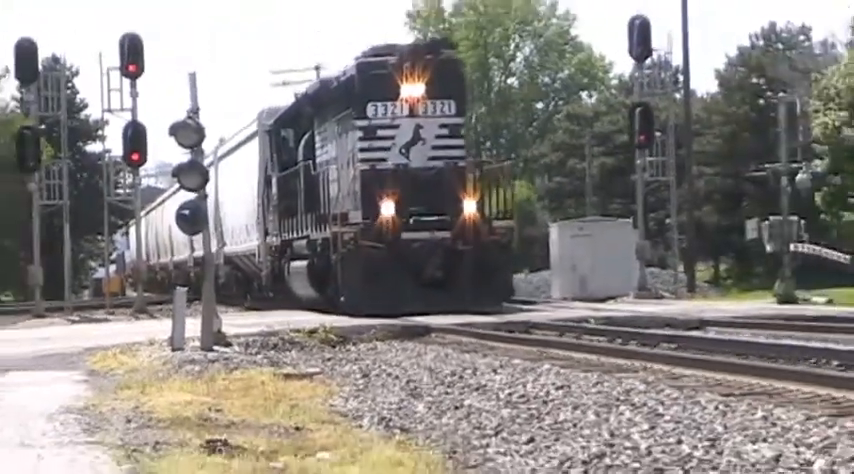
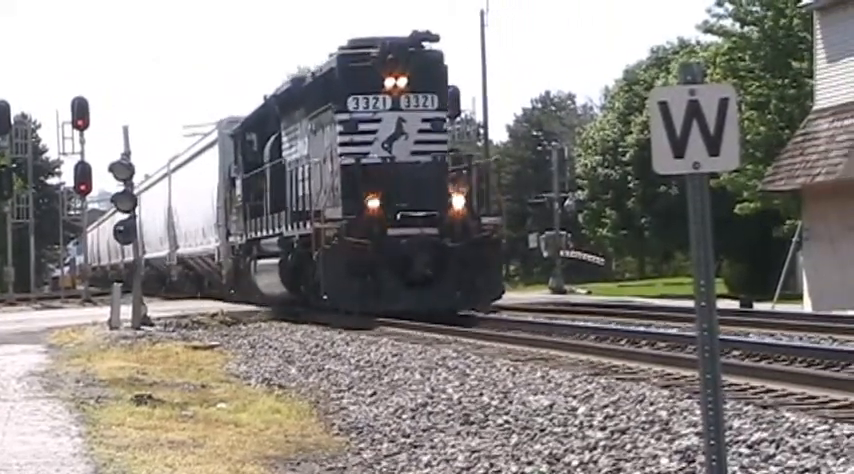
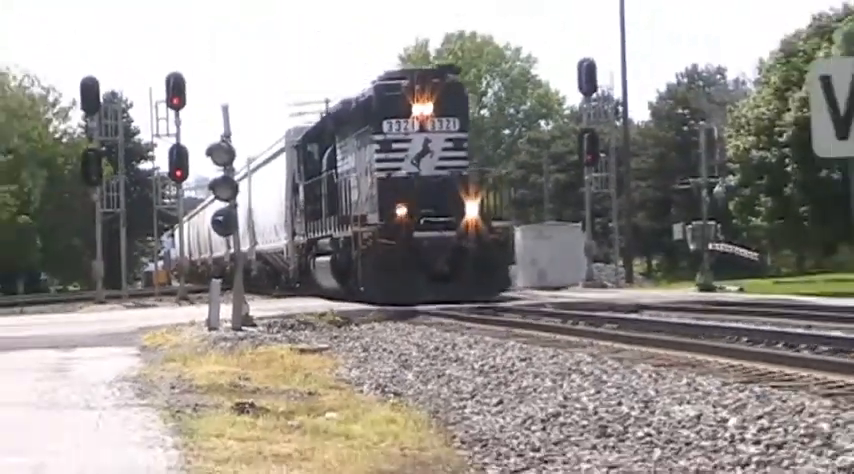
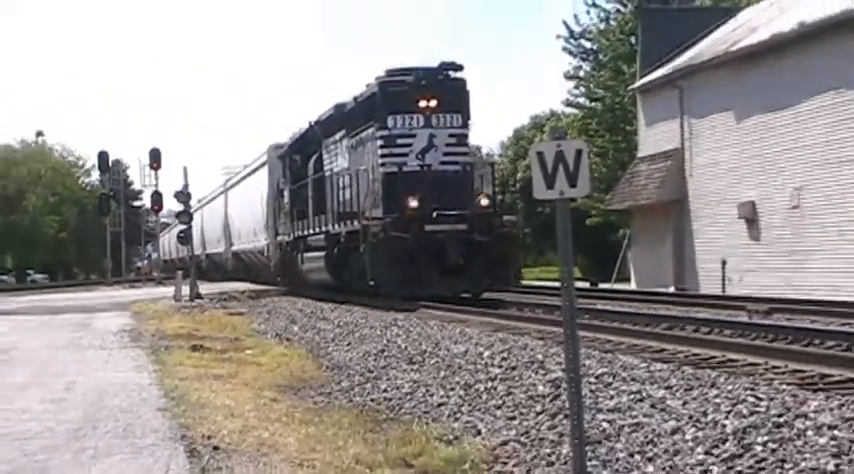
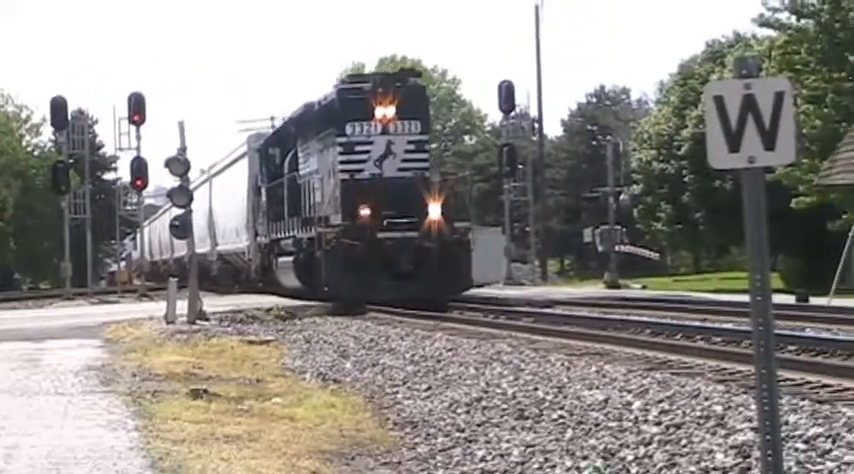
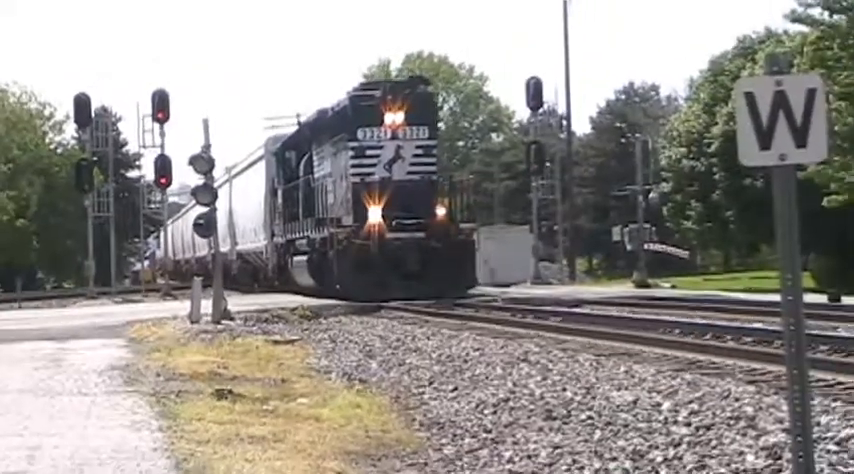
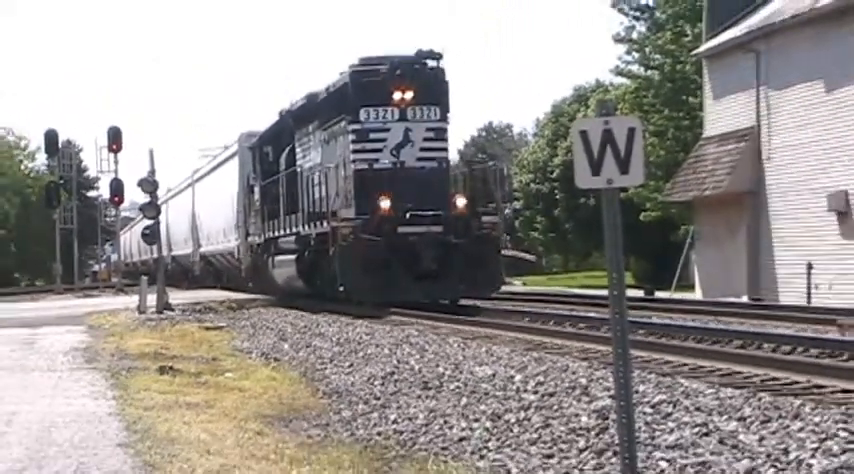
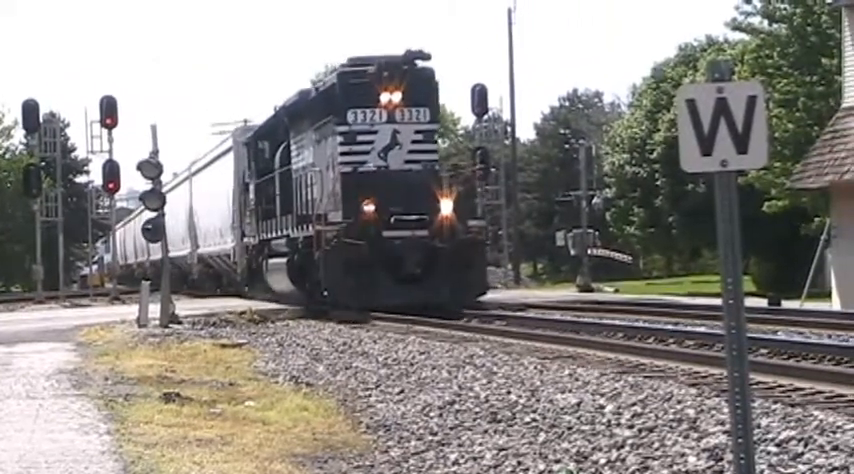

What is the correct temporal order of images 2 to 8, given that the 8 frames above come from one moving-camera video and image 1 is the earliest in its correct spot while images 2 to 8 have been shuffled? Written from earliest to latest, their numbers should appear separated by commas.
3, 6, 5, 8, 2, 7, 4
